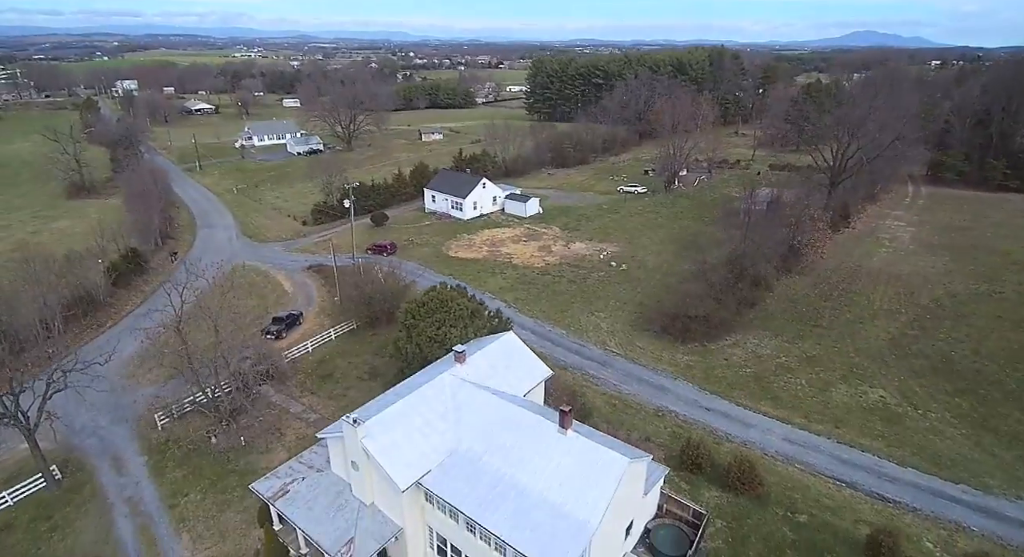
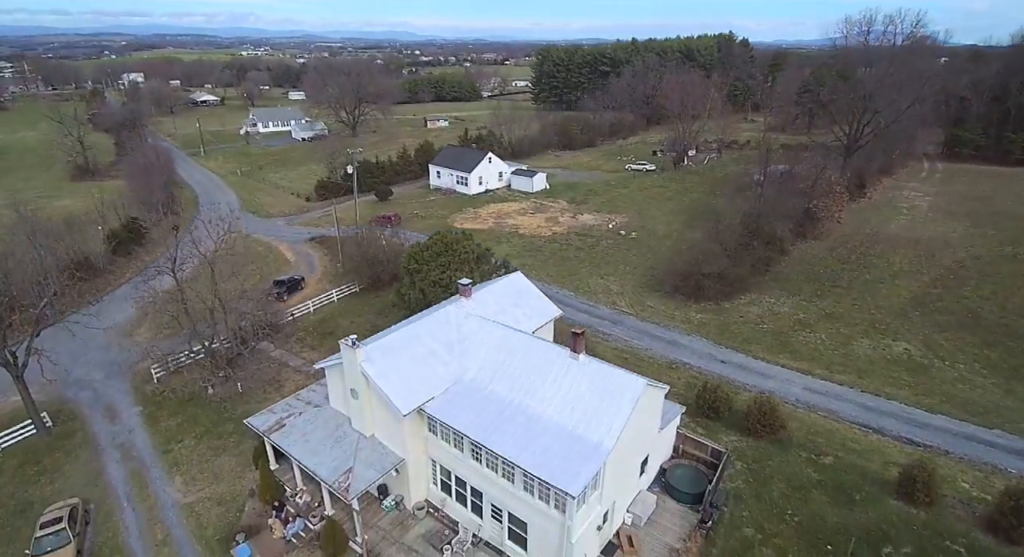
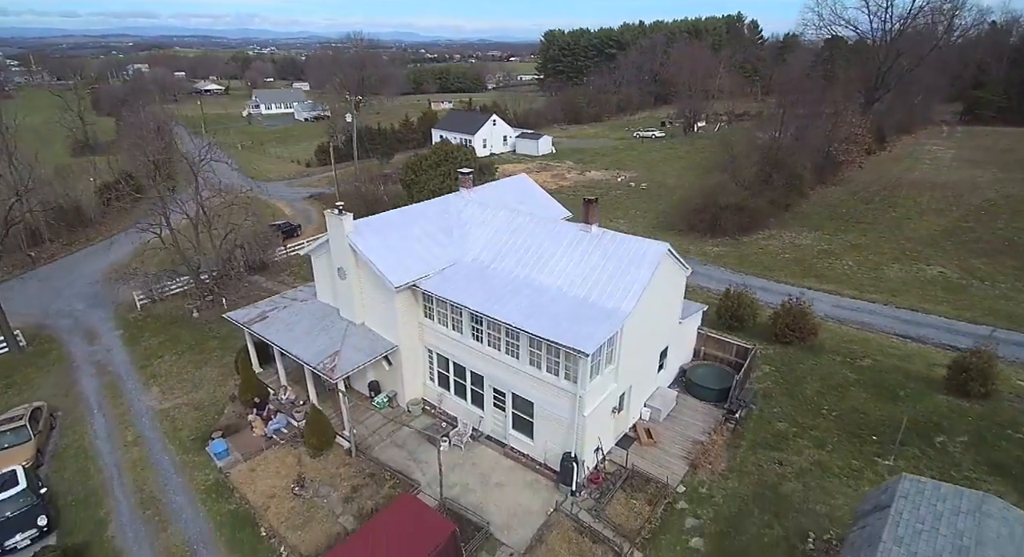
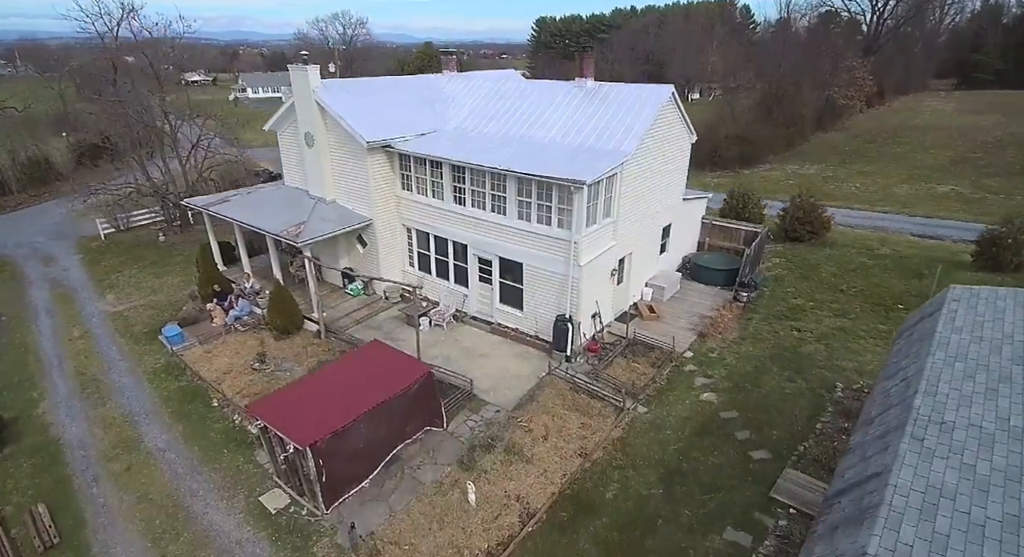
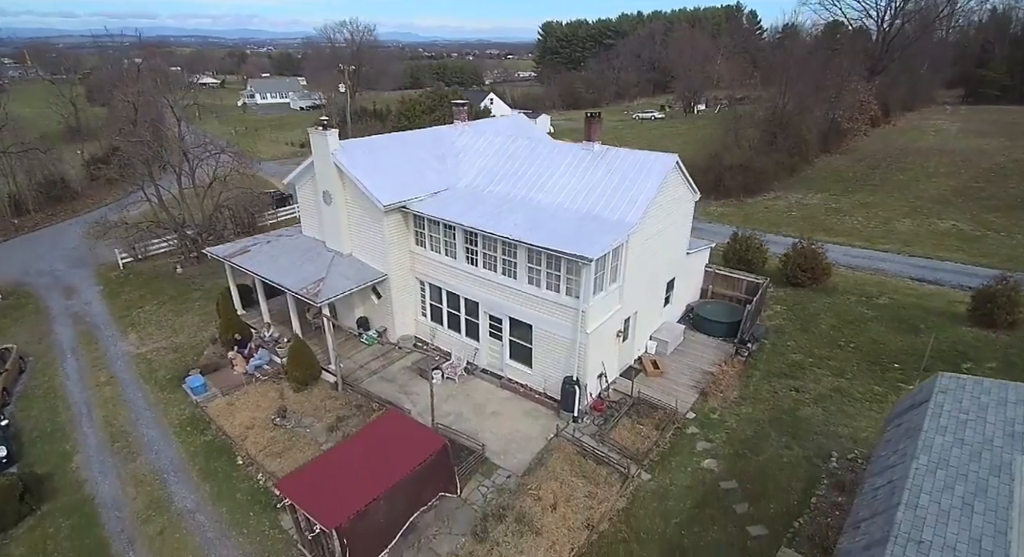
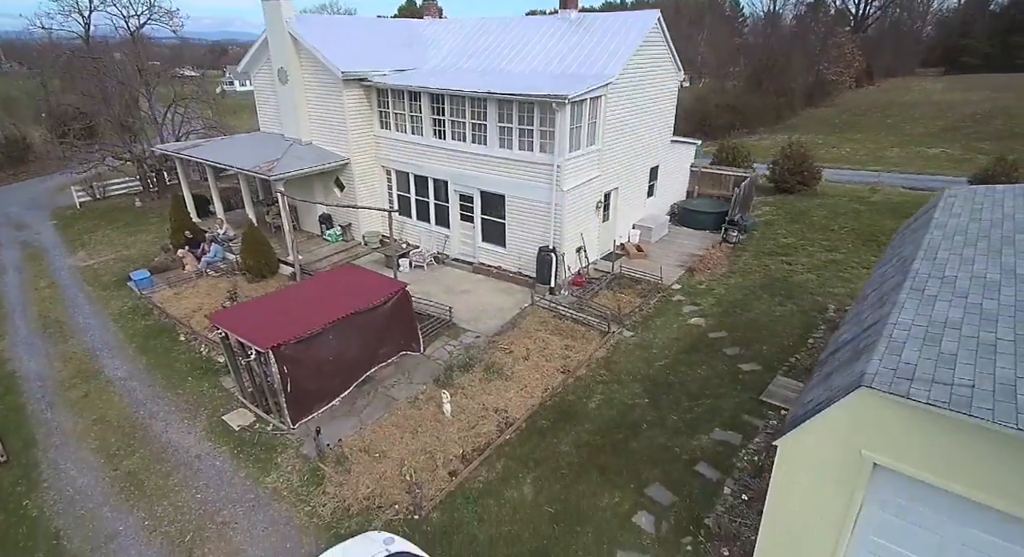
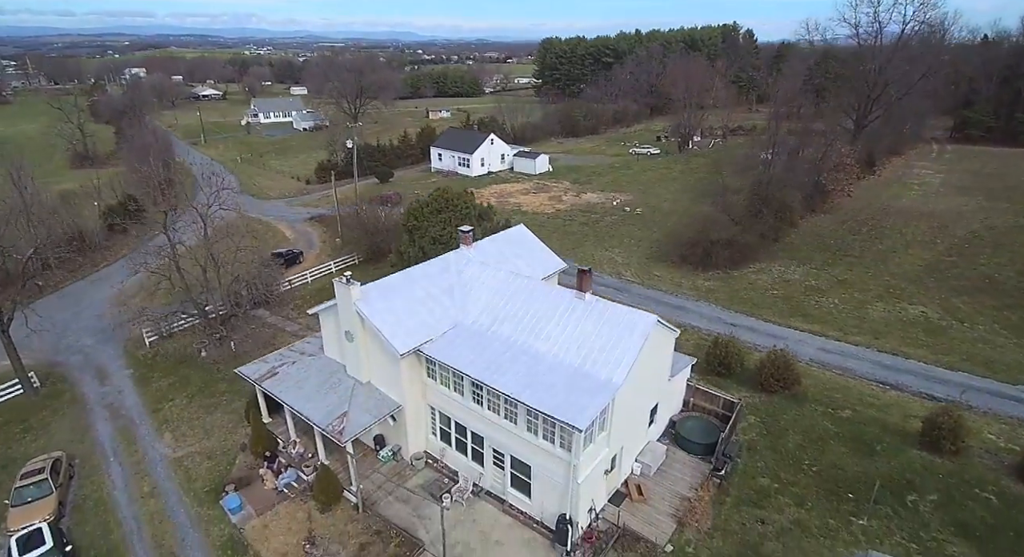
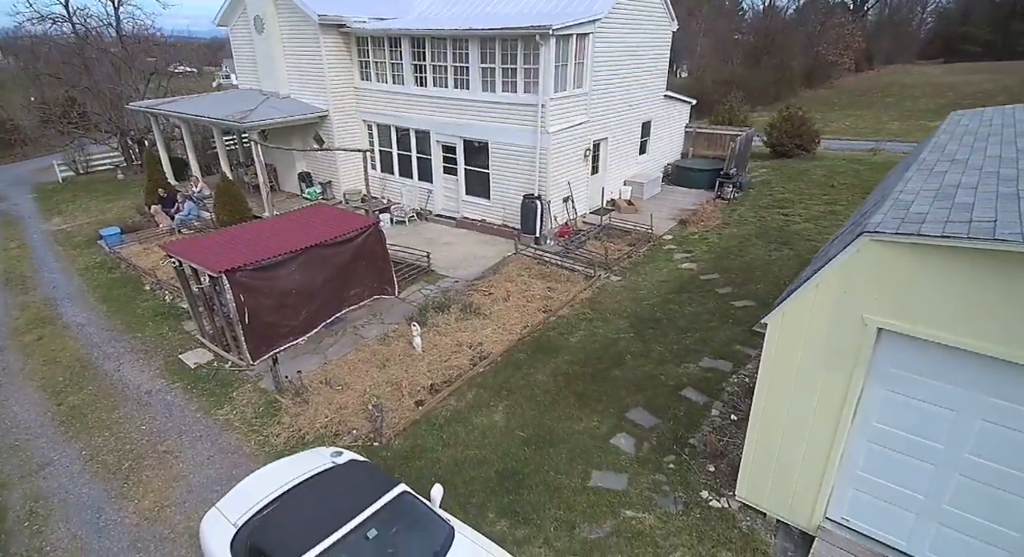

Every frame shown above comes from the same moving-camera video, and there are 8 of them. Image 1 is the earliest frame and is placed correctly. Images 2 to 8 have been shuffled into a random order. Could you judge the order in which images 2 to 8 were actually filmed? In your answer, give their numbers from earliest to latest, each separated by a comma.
2, 7, 3, 5, 4, 6, 8
